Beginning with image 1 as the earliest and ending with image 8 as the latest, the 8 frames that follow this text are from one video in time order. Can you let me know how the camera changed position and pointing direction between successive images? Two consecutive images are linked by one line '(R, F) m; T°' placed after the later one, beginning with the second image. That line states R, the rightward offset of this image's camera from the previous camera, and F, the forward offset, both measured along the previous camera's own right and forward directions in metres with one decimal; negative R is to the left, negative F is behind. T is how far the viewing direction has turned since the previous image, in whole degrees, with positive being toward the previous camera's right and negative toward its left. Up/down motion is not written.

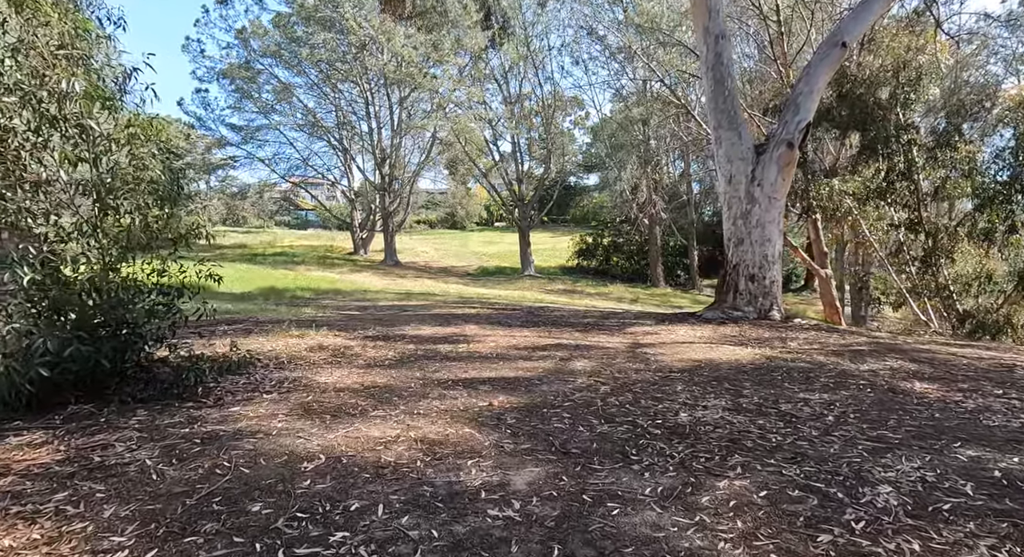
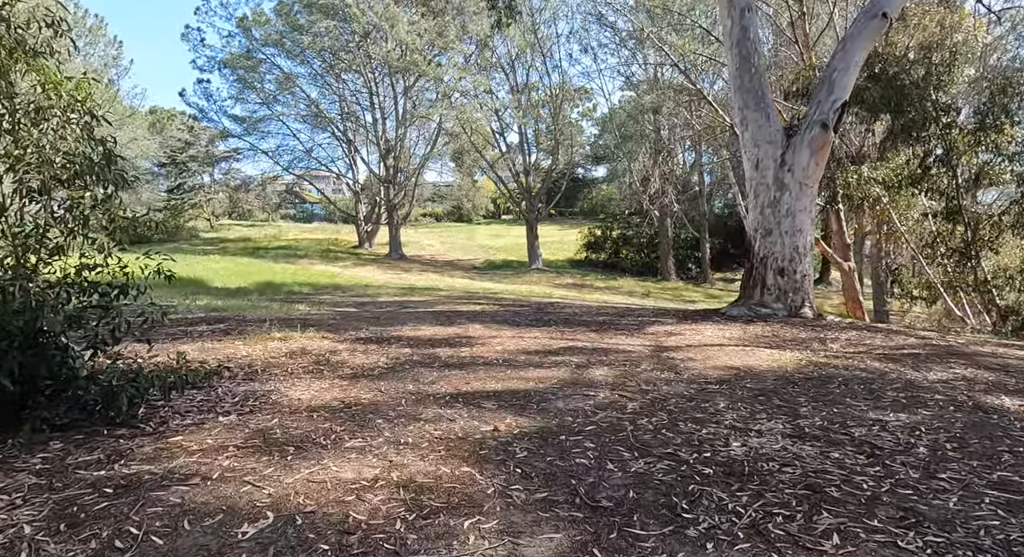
(0.0, +0.7) m; -1°
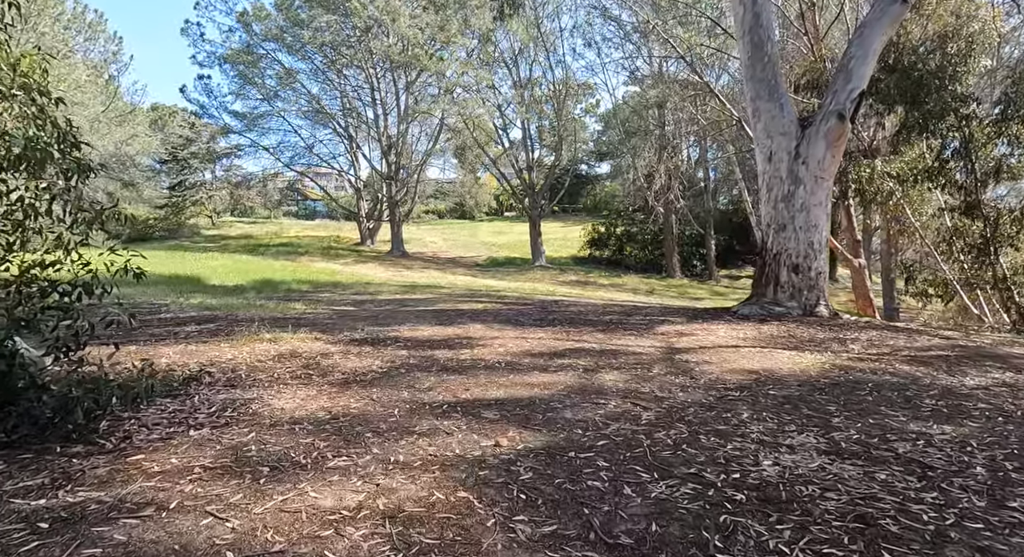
(0.0, +0.3) m; 0°
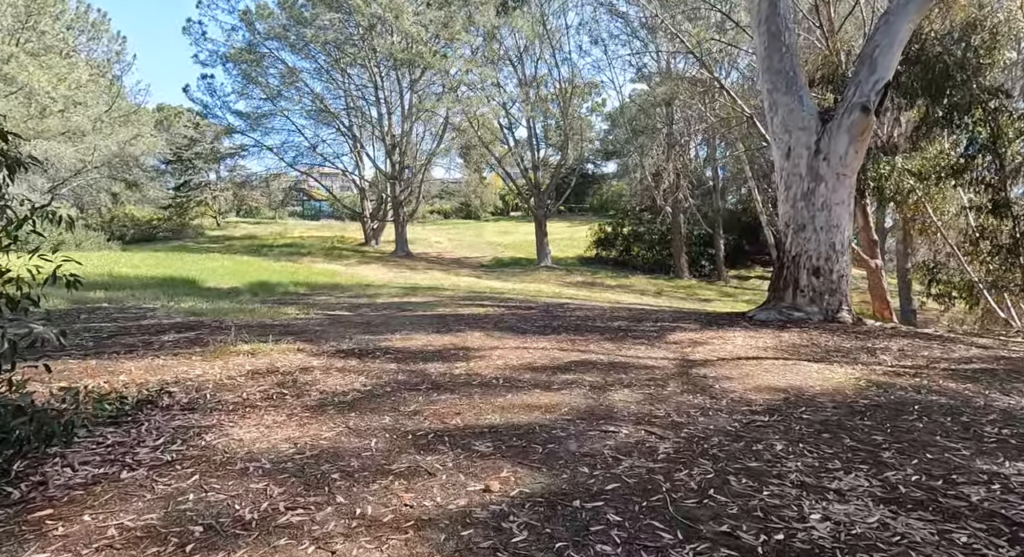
(0.0, +0.5) m; 0°
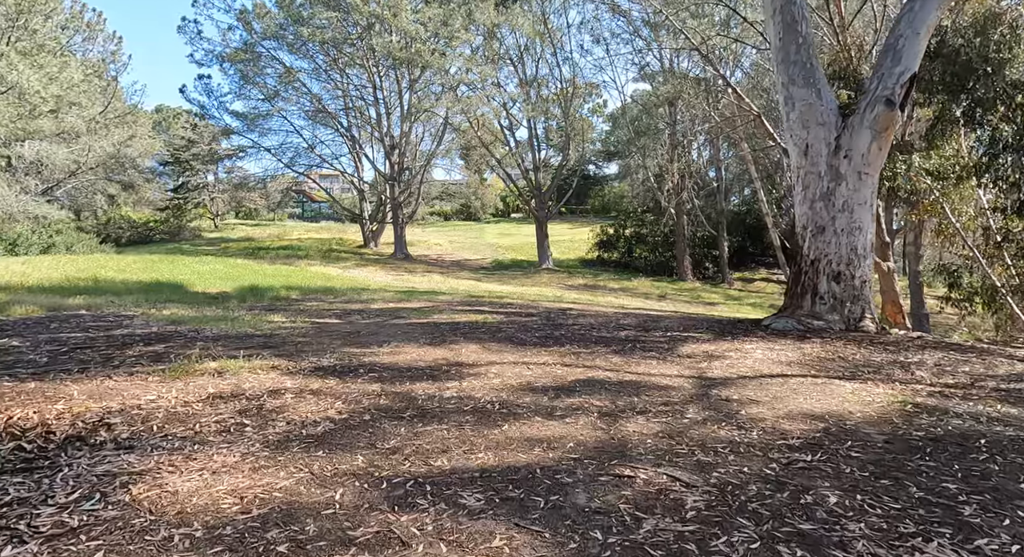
(0.0, +0.5) m; 0°
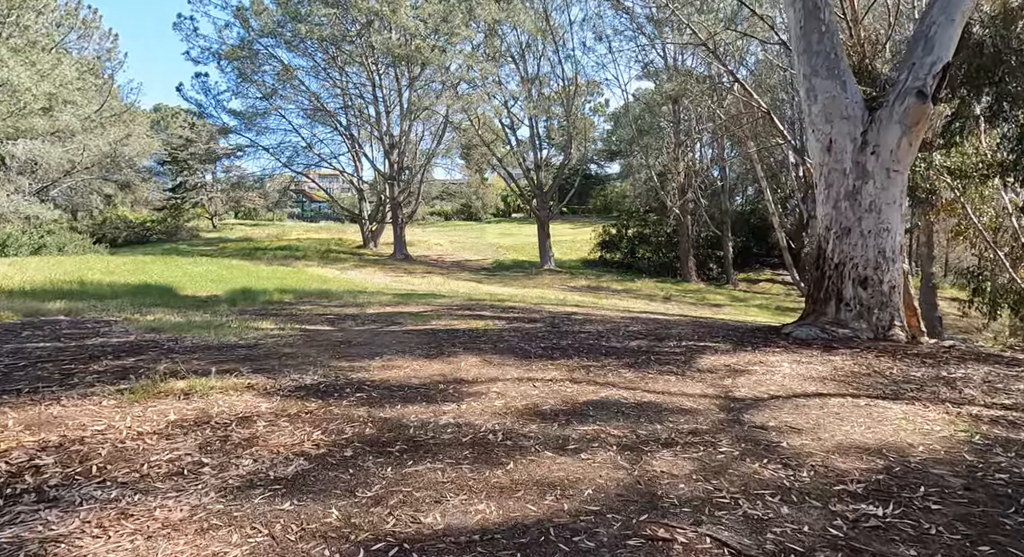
(0.0, +0.5) m; 0°
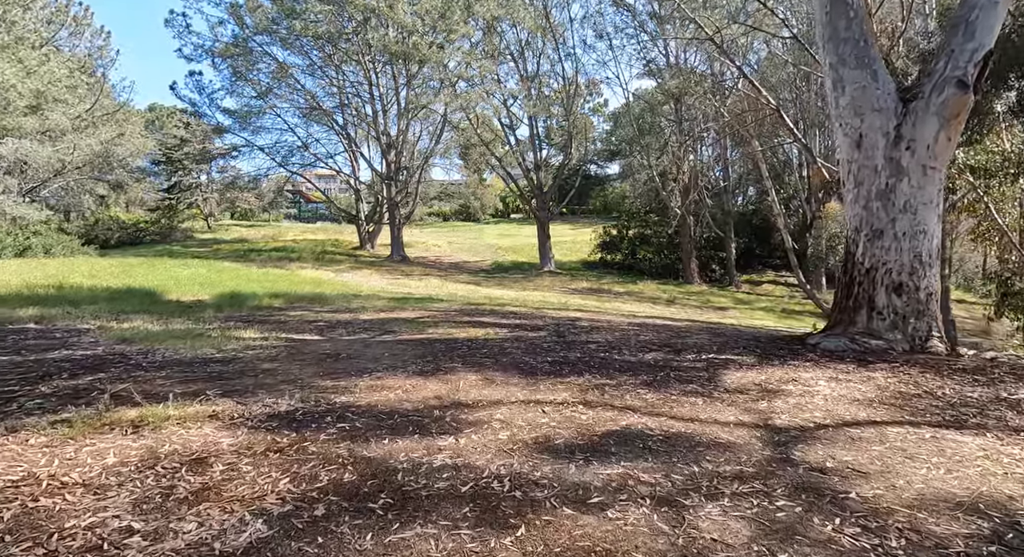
(0.0, +0.6) m; 0°
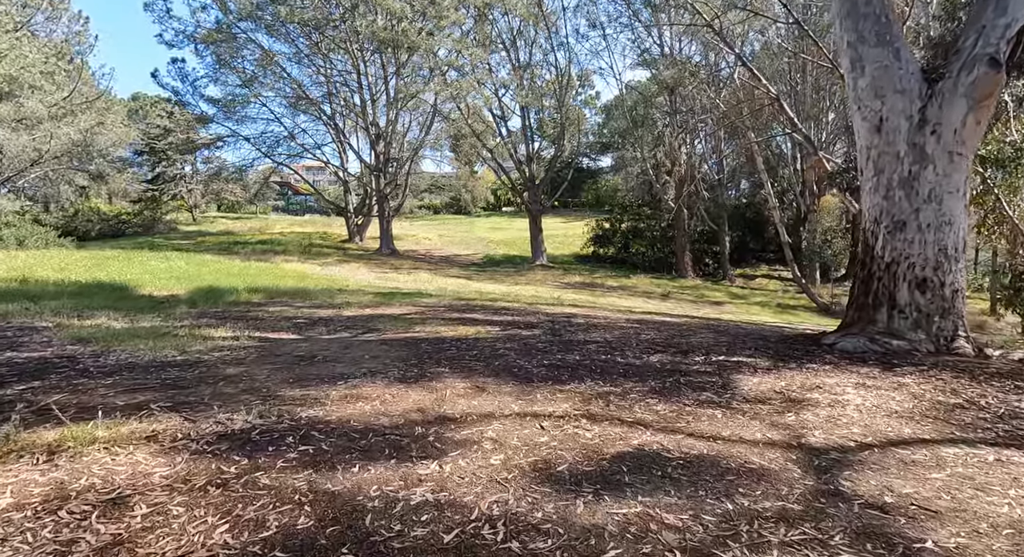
(0.0, +0.5) m; +1°
